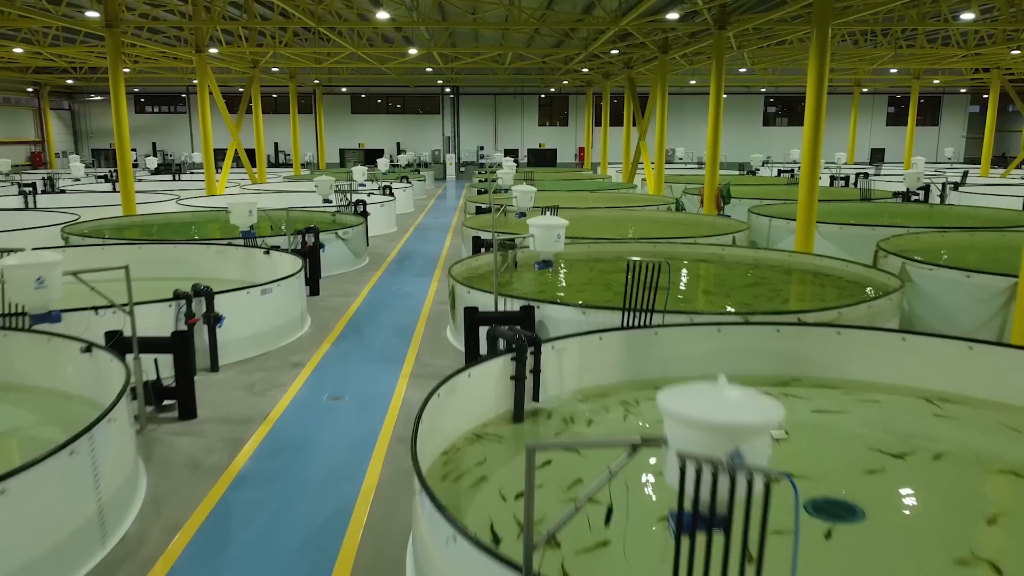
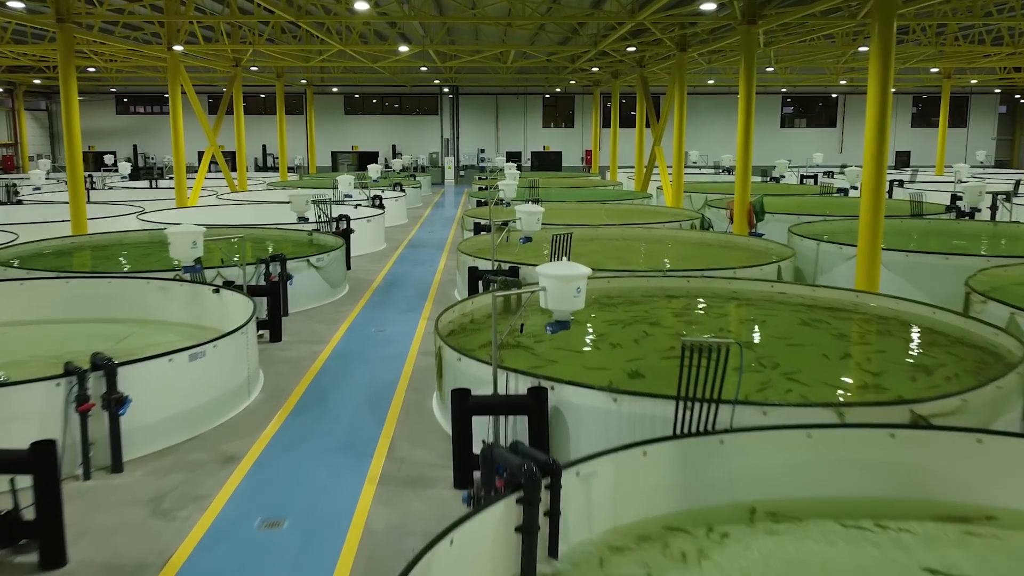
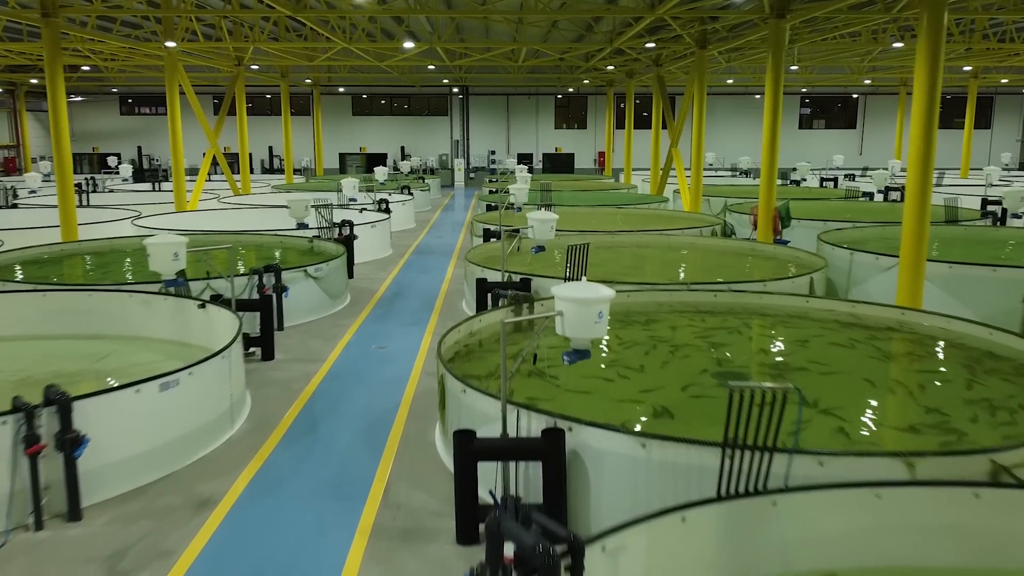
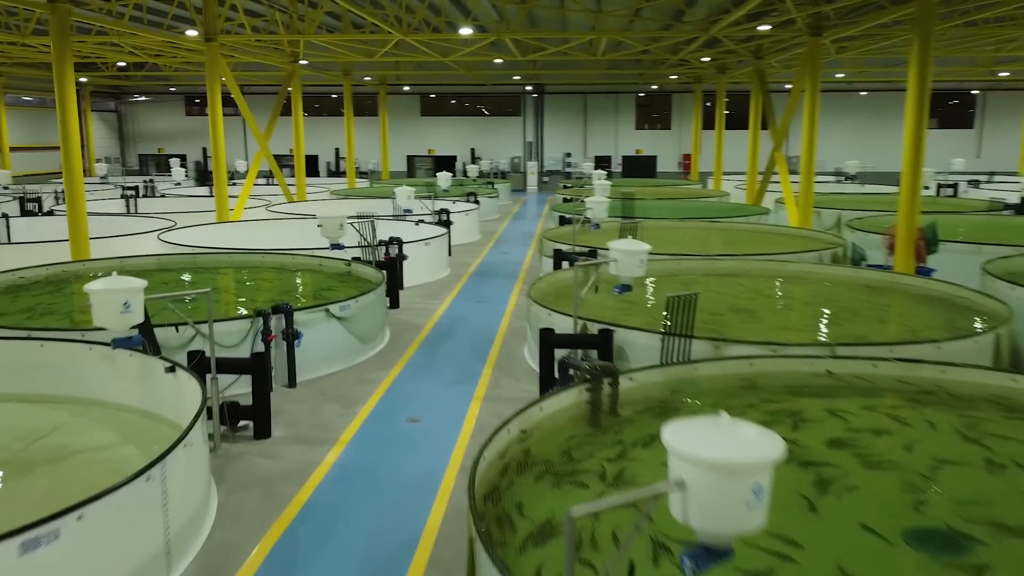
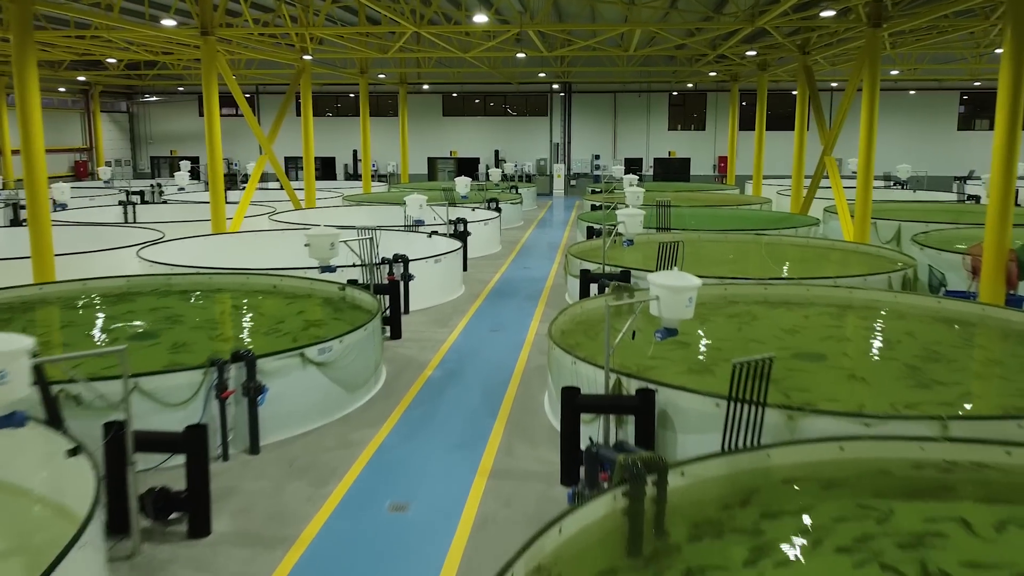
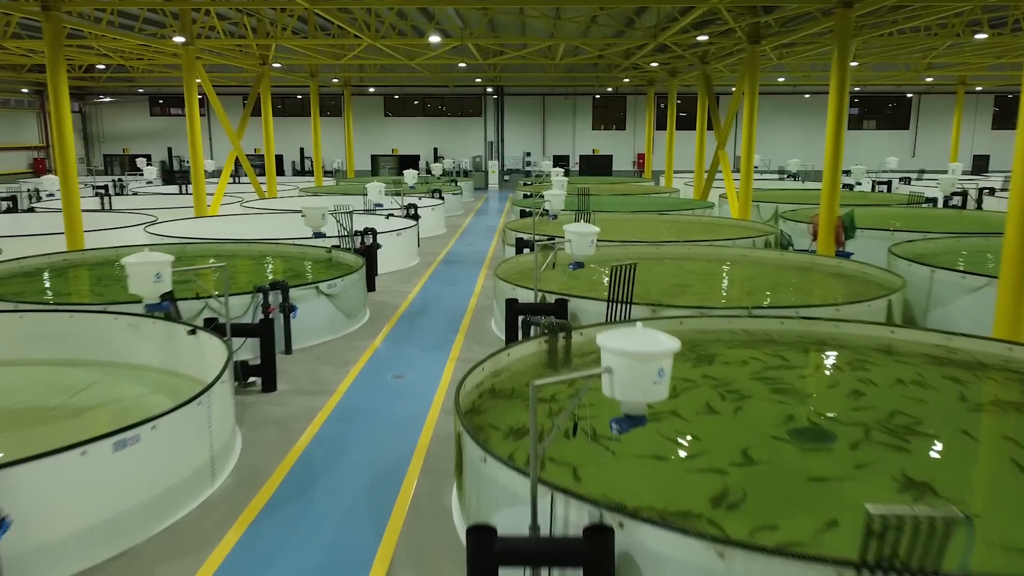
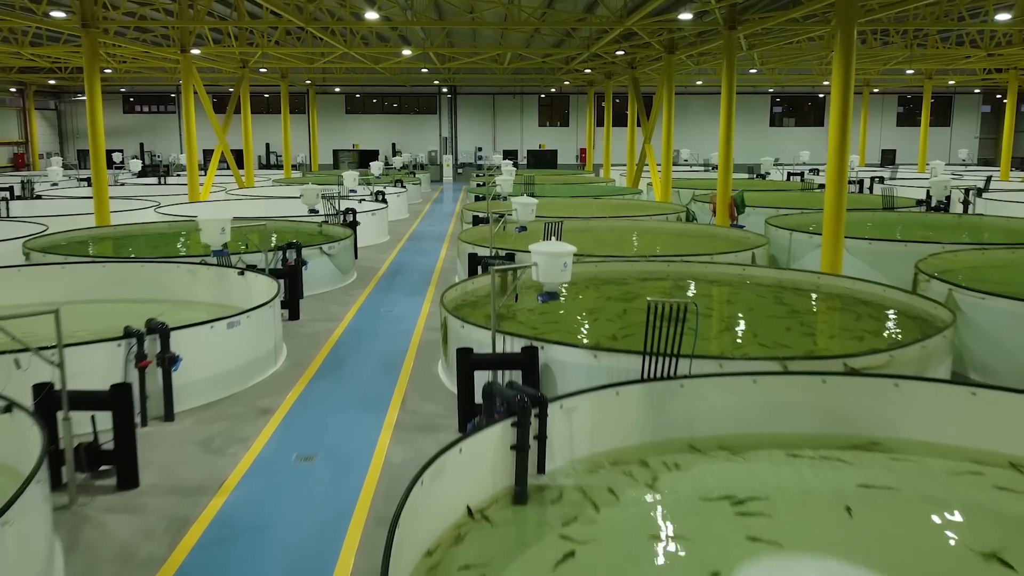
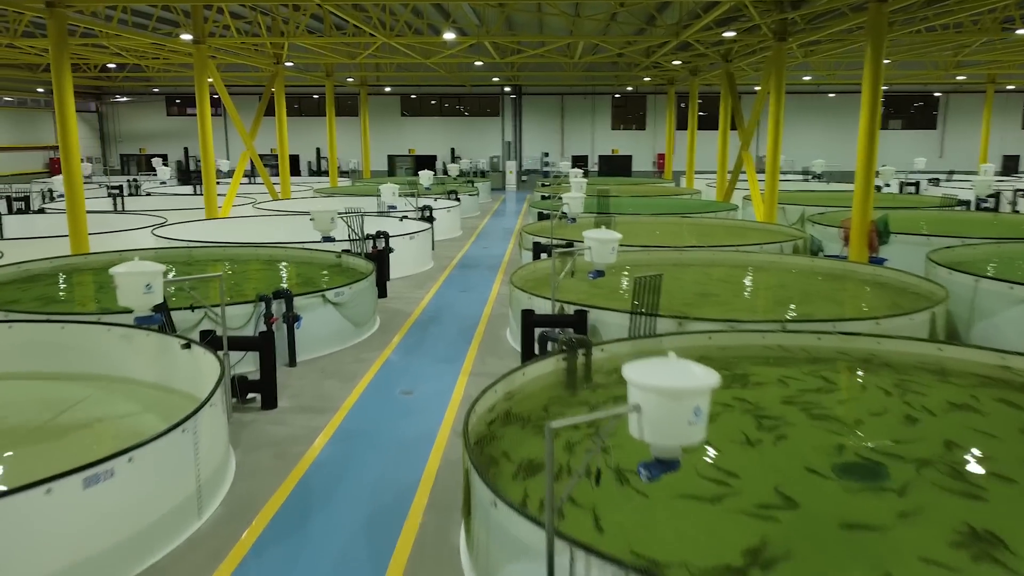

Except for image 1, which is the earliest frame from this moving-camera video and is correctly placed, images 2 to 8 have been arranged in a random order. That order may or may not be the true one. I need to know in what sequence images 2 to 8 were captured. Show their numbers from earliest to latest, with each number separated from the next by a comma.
7, 2, 3, 6, 8, 4, 5
